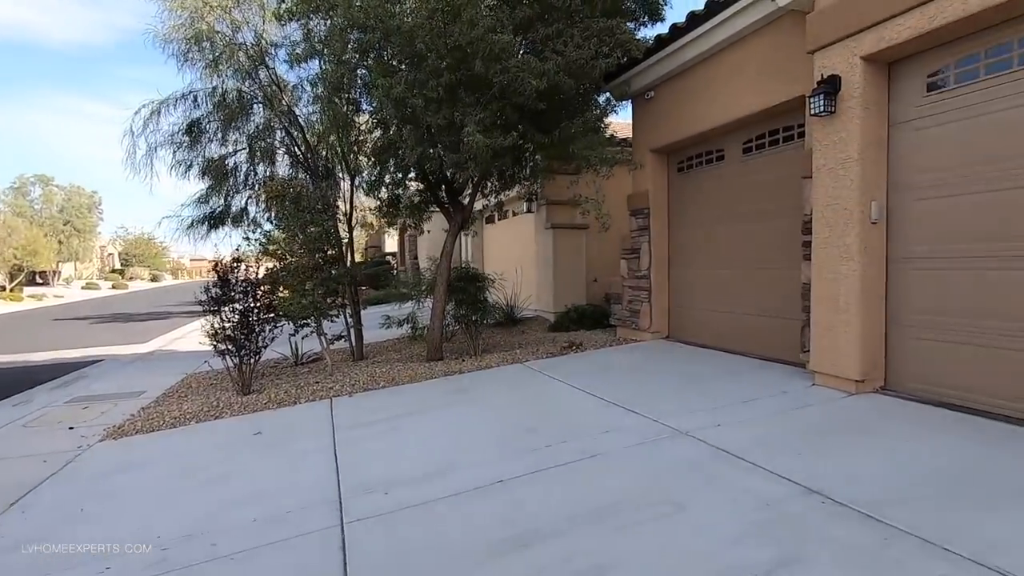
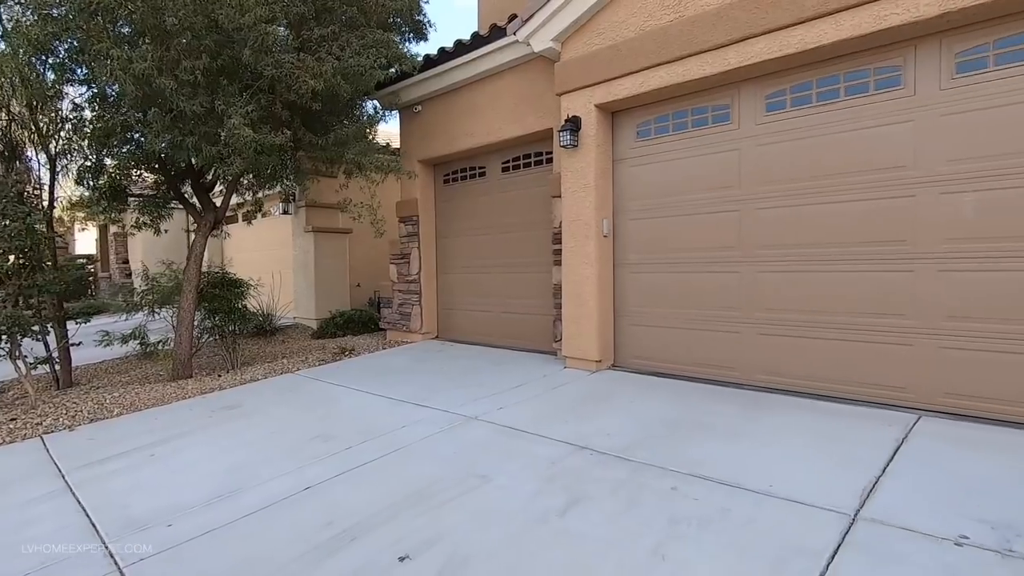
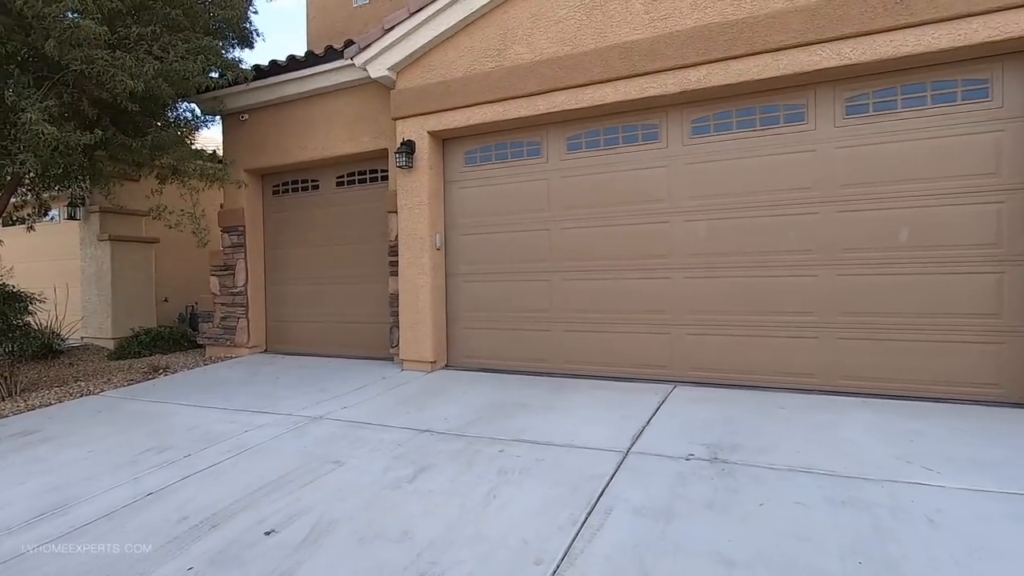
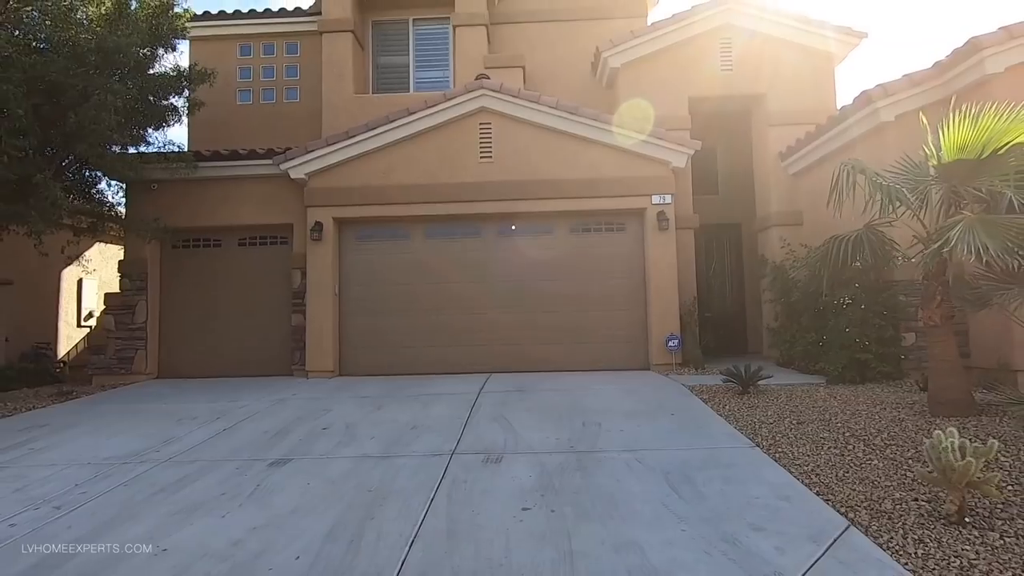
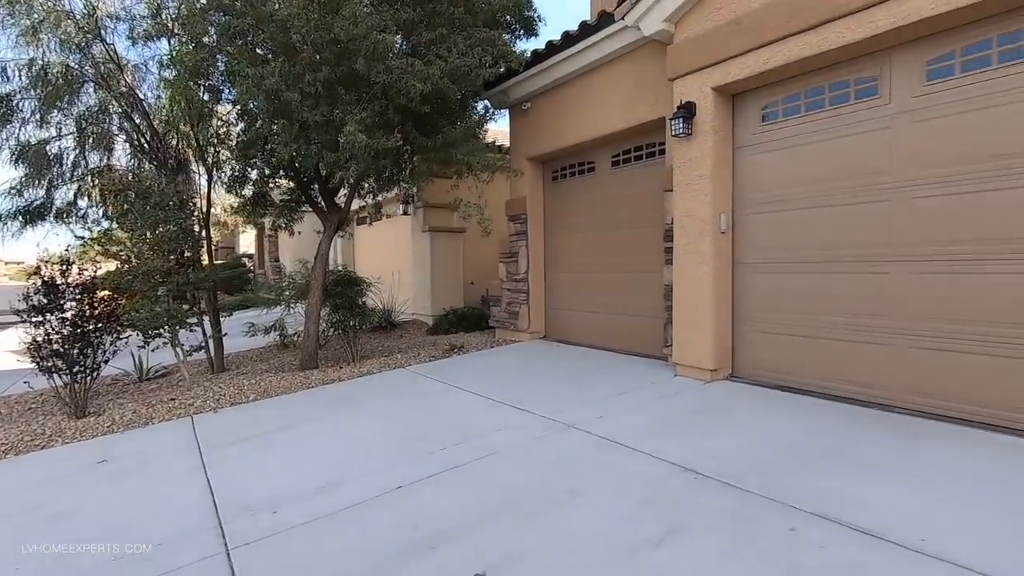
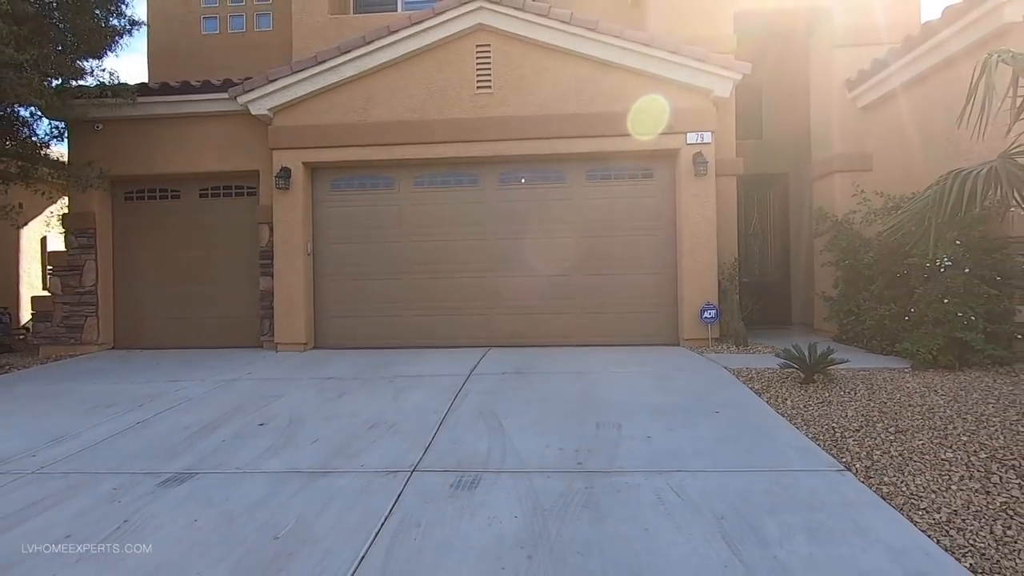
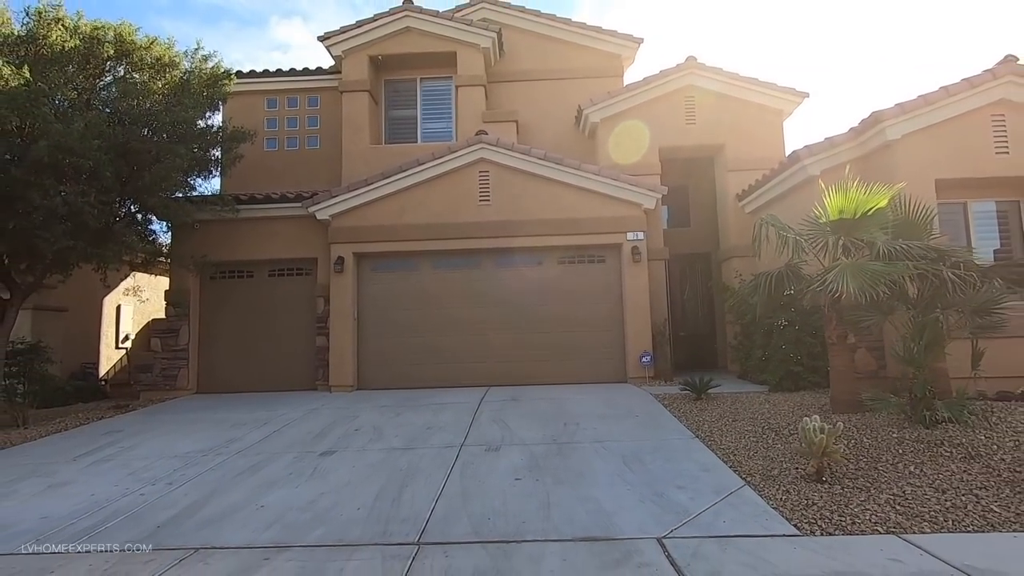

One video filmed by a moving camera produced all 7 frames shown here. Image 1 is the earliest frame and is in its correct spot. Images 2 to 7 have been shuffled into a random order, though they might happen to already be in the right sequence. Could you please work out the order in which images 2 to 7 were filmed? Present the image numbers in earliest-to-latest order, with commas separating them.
5, 2, 3, 6, 4, 7
